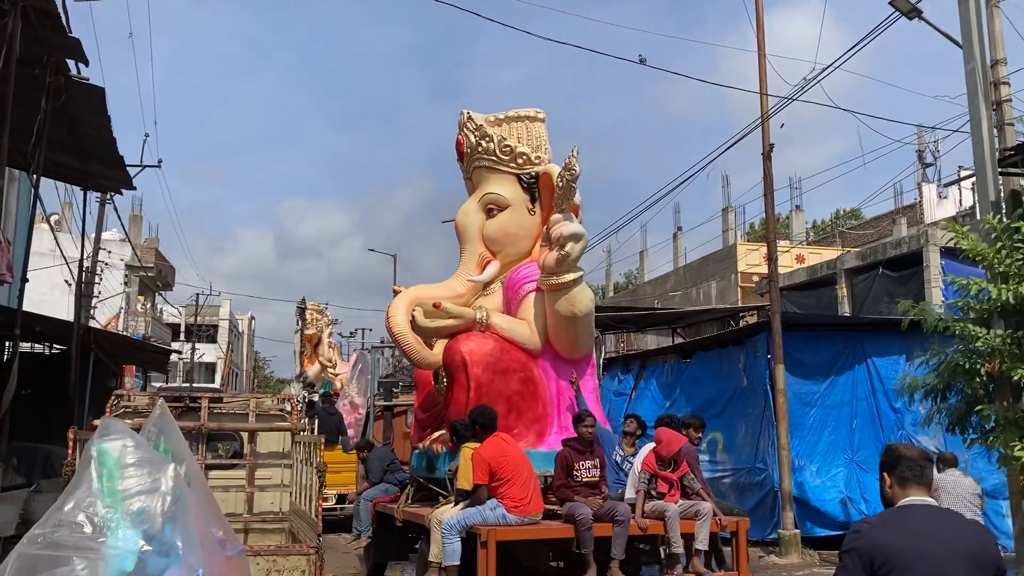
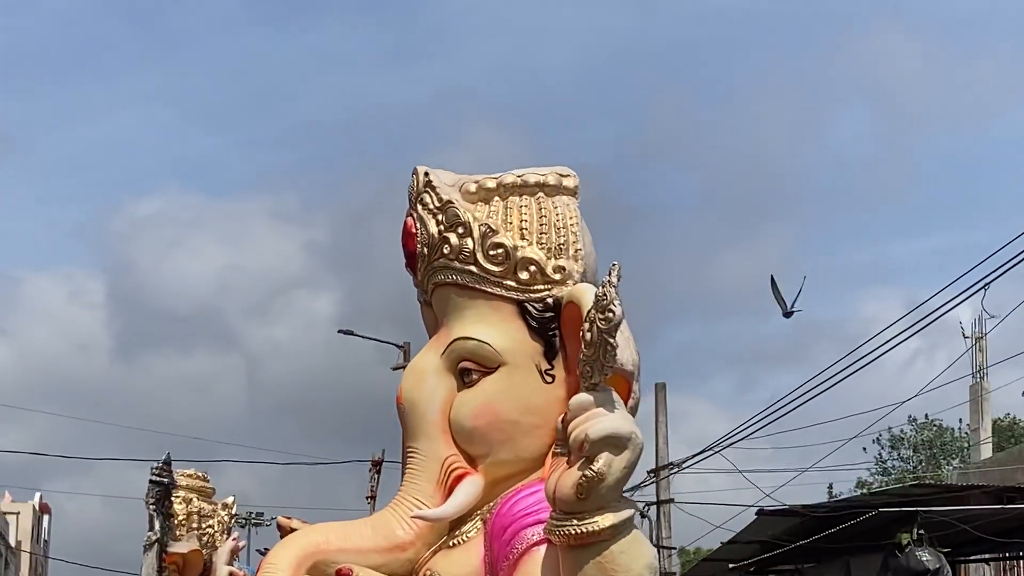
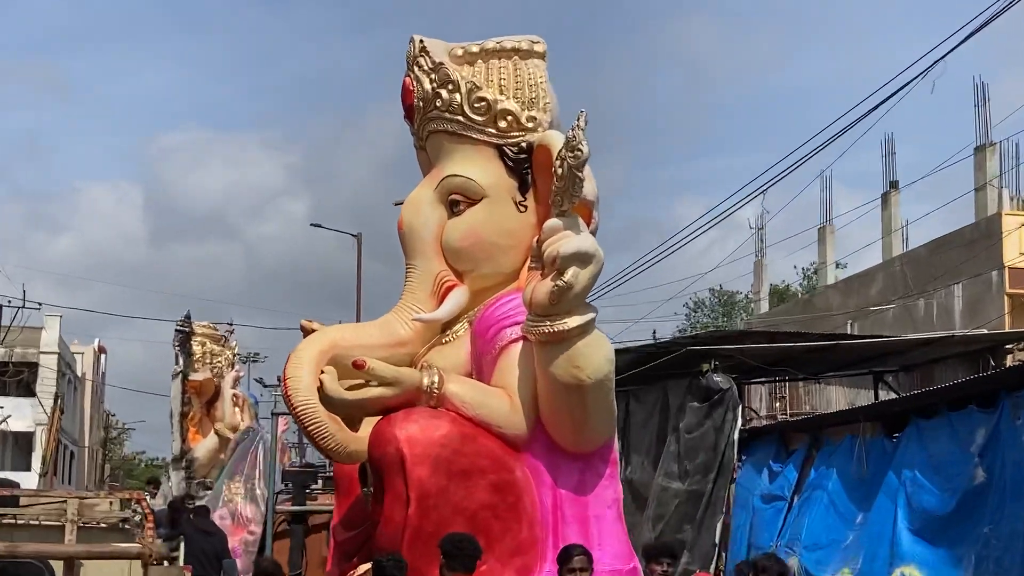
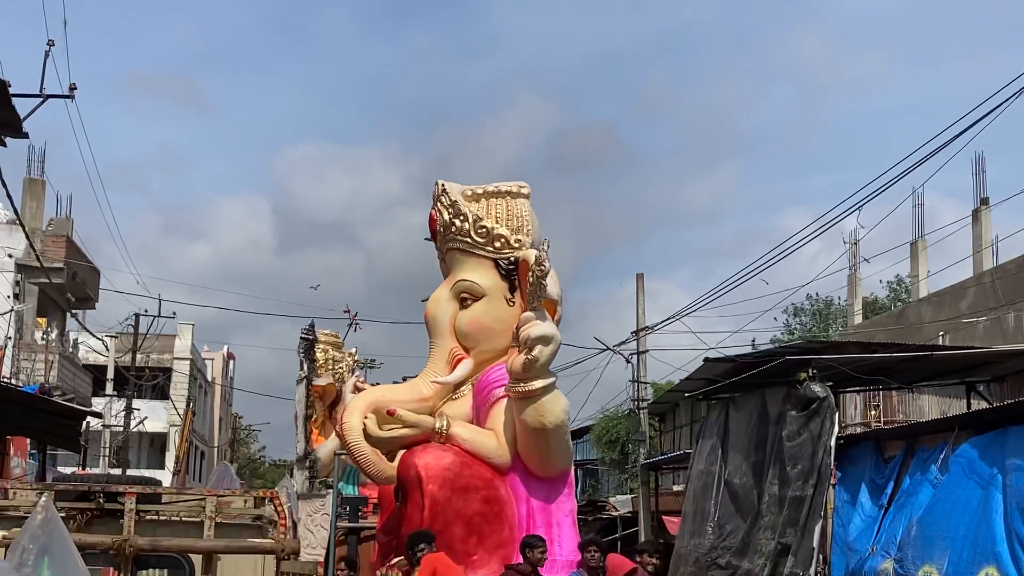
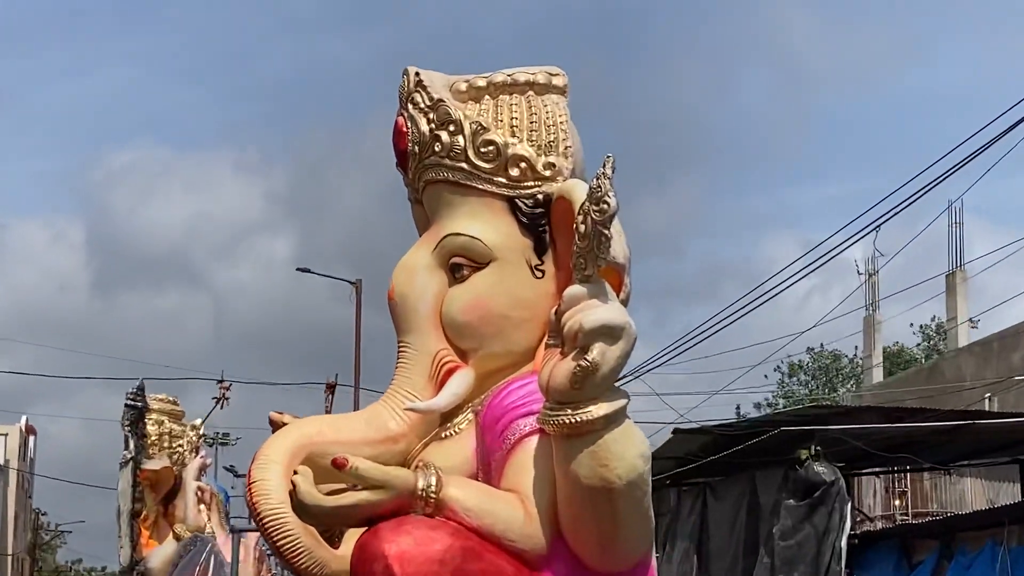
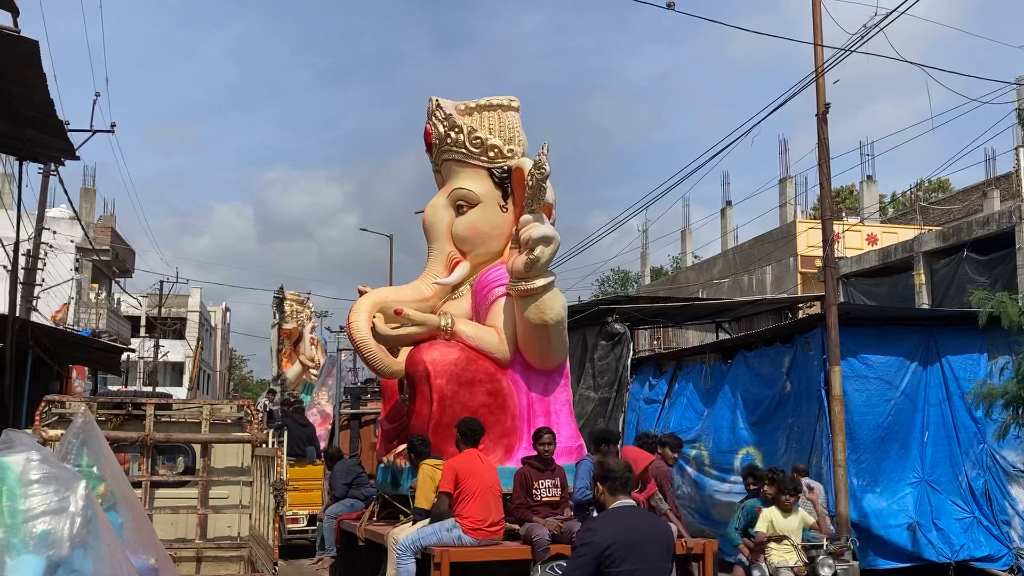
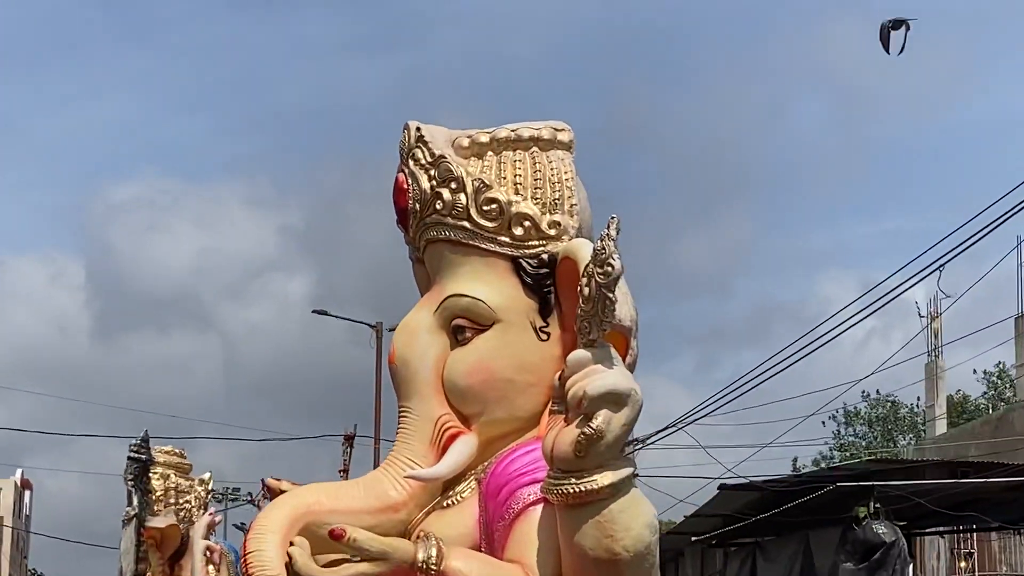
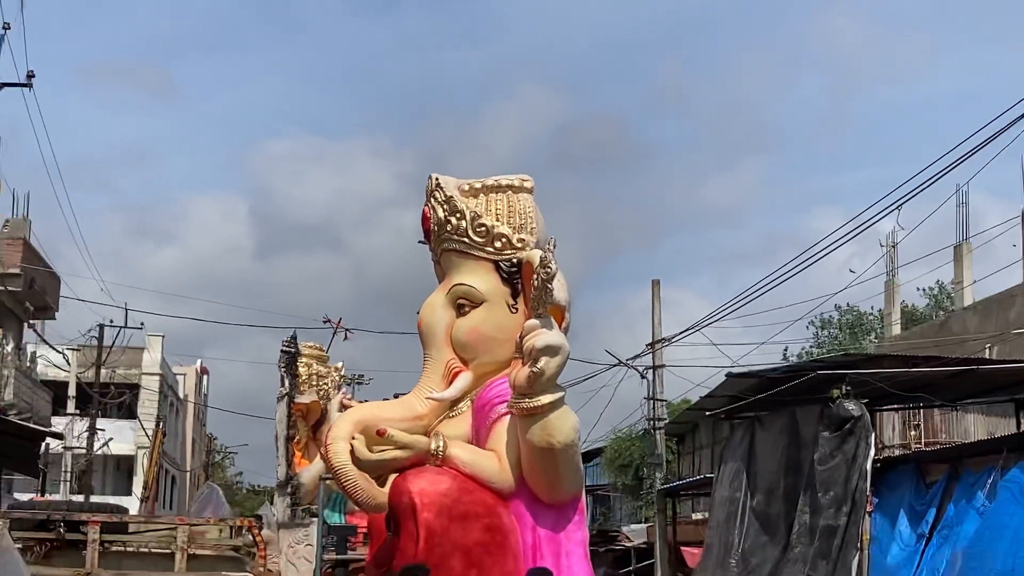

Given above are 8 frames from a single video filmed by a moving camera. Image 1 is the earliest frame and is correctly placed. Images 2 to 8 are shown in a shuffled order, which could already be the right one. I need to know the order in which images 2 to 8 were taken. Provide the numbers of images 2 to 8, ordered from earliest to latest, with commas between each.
6, 3, 5, 7, 2, 8, 4
